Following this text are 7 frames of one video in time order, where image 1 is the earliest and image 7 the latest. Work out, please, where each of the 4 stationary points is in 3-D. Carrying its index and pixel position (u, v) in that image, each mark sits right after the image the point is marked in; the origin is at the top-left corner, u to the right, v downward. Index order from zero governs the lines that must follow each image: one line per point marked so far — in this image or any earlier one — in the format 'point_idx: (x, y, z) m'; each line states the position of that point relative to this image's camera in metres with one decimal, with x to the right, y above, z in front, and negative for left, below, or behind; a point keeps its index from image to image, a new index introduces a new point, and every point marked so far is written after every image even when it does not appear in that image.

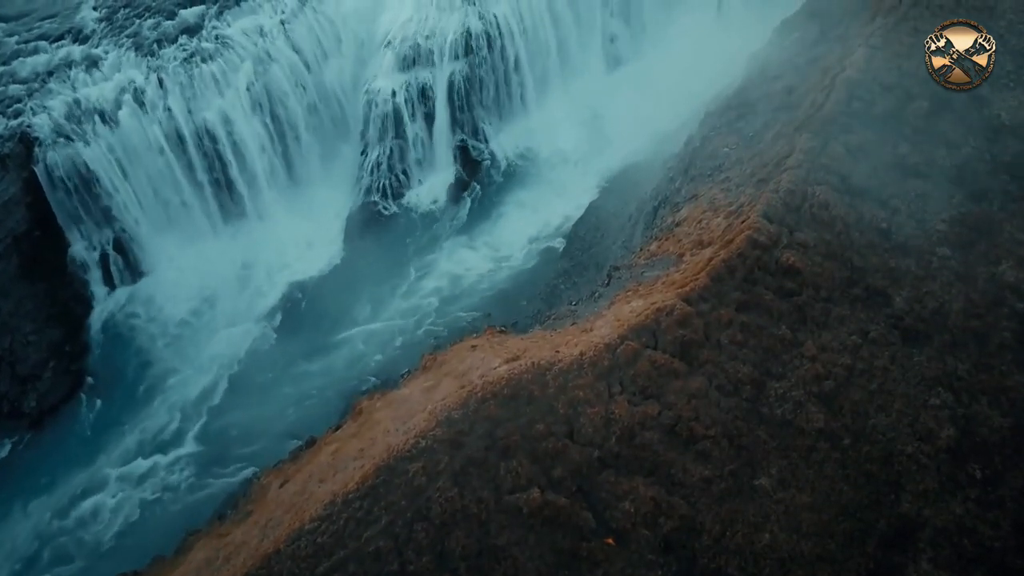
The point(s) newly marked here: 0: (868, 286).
0: (+4.9, 0.0, +11.2) m
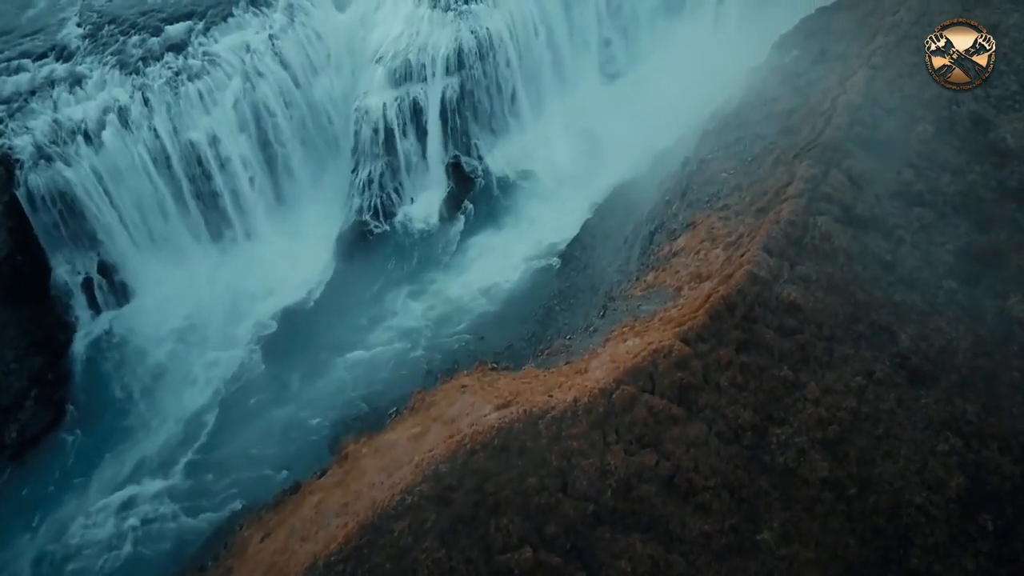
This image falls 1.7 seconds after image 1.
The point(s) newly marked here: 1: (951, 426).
0: (+4.8, -0.5, +10.8) m
1: (+5.5, -1.8, +10.1) m
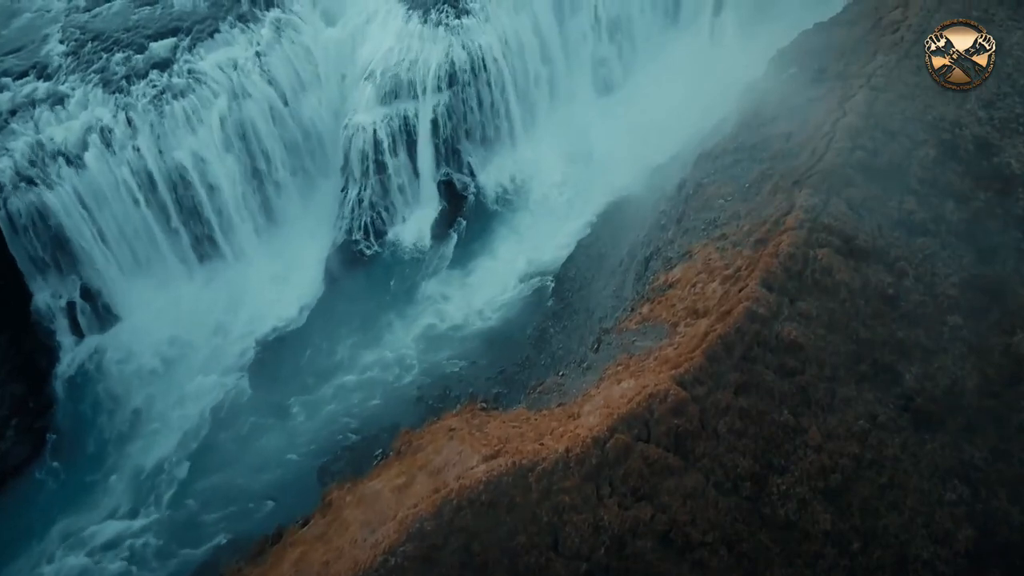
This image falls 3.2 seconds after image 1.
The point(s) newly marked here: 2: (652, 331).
0: (+4.7, -1.0, +10.4) m
1: (+5.4, -2.2, +9.7) m
2: (+2.0, -0.6, +11.7) m
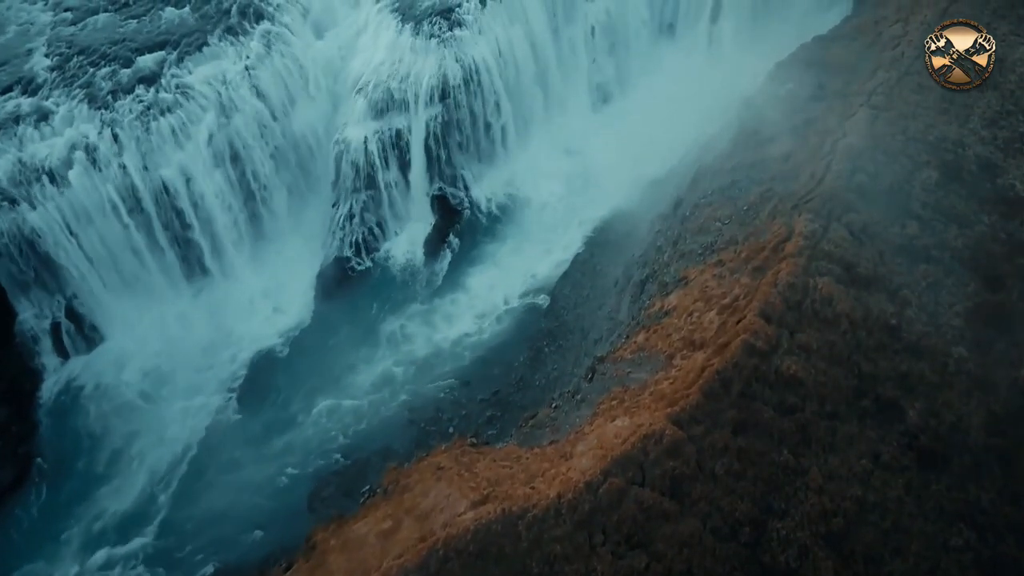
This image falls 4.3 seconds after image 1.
0: (+4.6, -1.4, +10.1) m
1: (+5.2, -2.6, +9.4) m
2: (+1.9, -1.0, +11.3) m
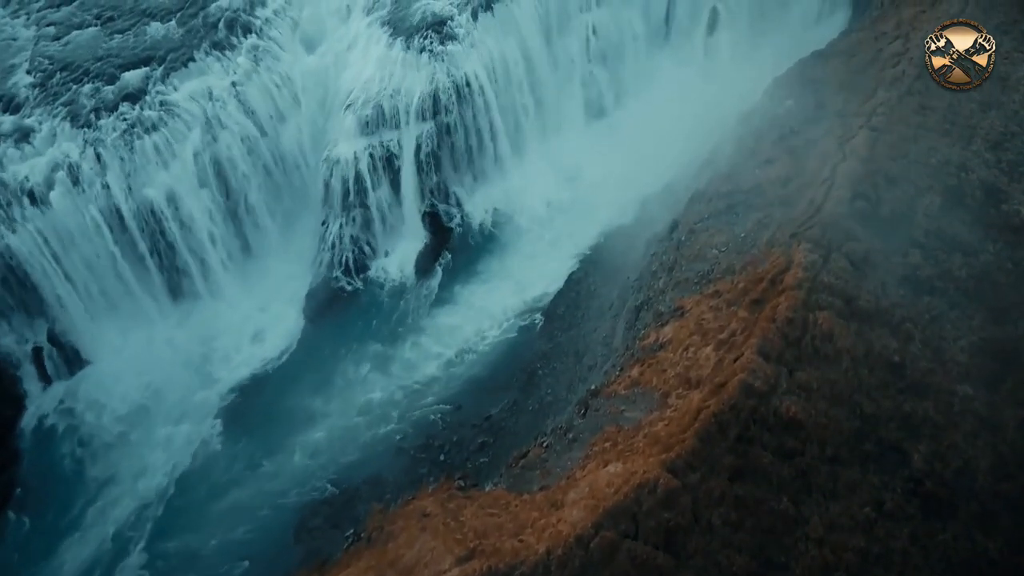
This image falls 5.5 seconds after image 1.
0: (+4.4, -1.8, +9.7) m
1: (+5.1, -3.1, +9.0) m
2: (+1.8, -1.5, +11.0) m
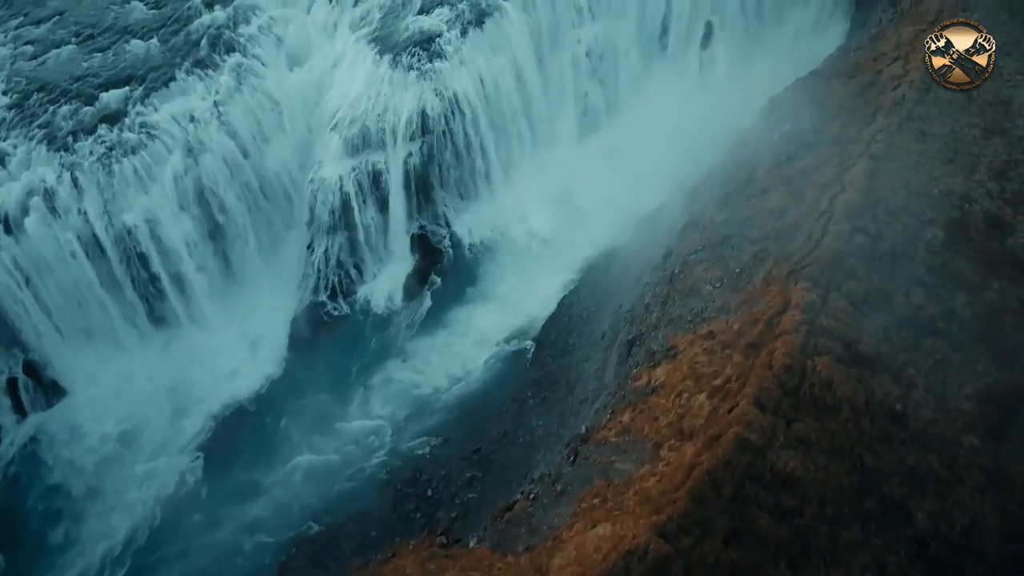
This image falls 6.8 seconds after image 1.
0: (+4.2, -2.4, +9.2) m
1: (+4.9, -3.6, +8.6) m
2: (+1.6, -2.1, +10.5) m
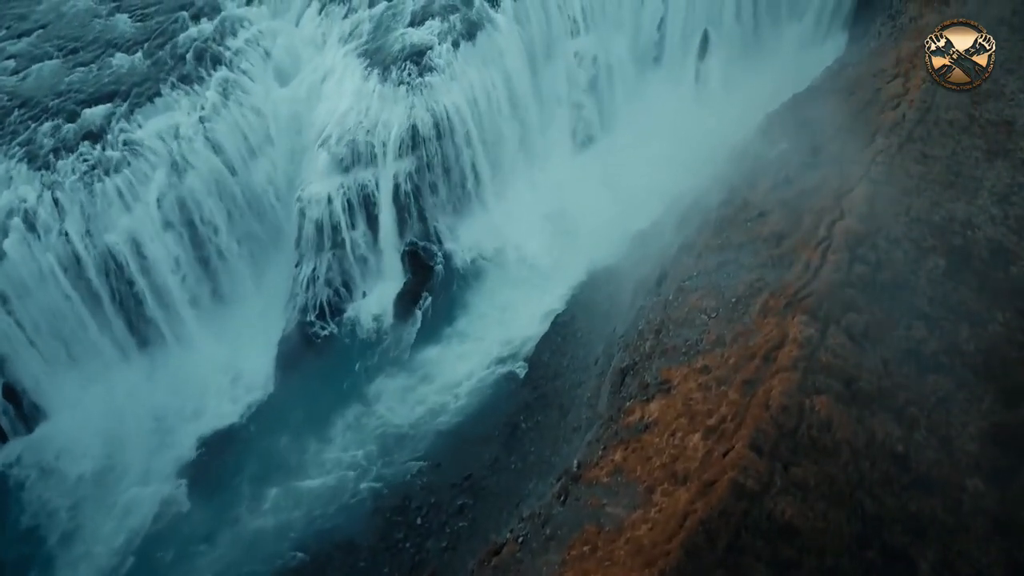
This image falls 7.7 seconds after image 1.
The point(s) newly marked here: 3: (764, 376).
0: (+4.1, -2.8, +8.9) m
1: (+4.8, -4.0, +8.2) m
2: (+1.4, -2.5, +10.1) m
3: (+3.2, -1.1, +10.3) m
